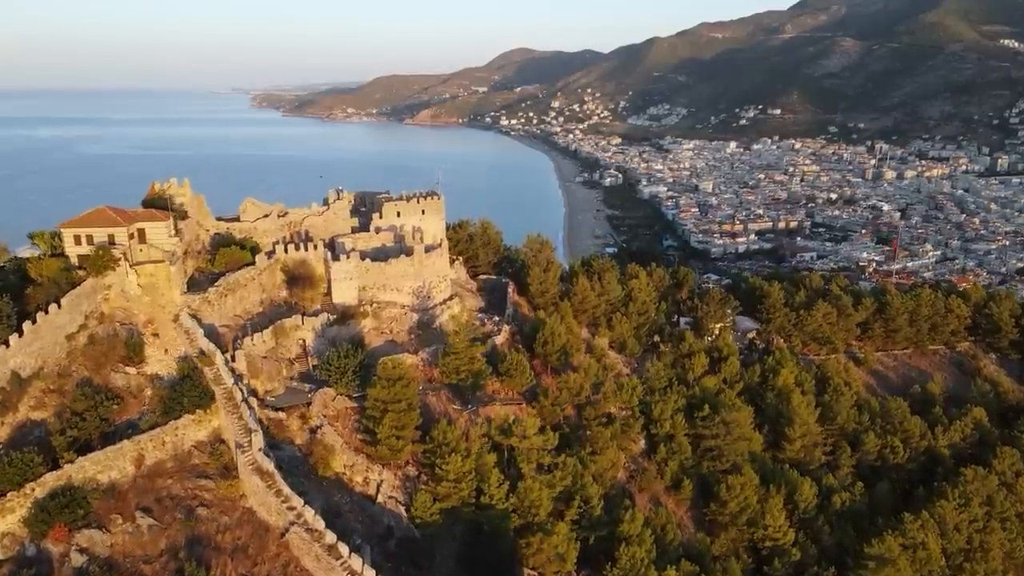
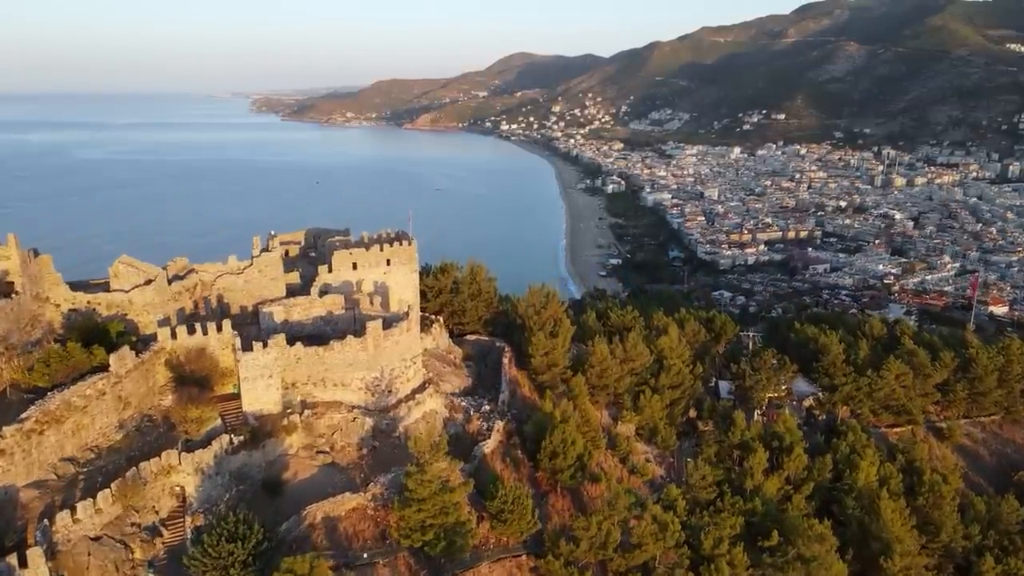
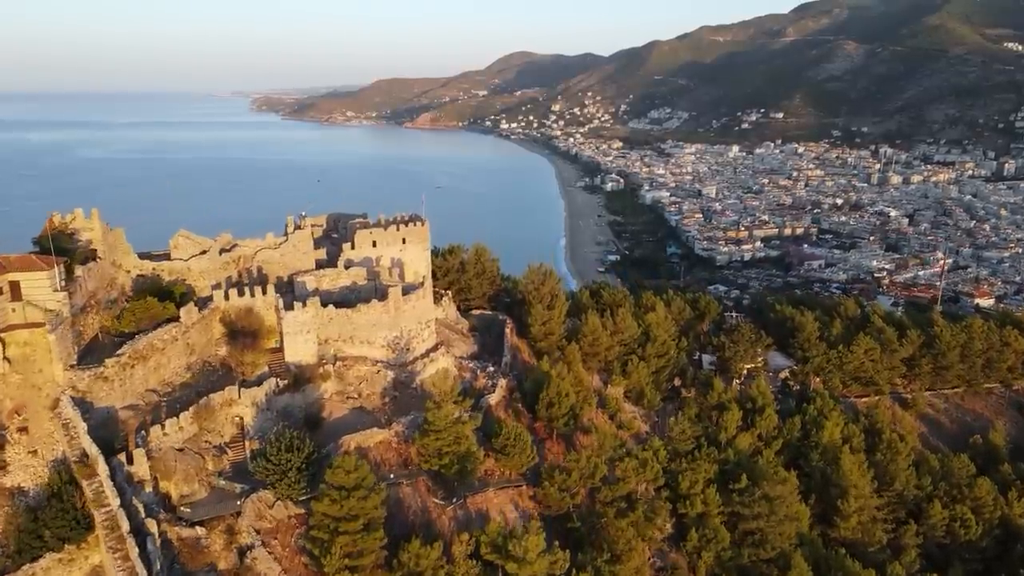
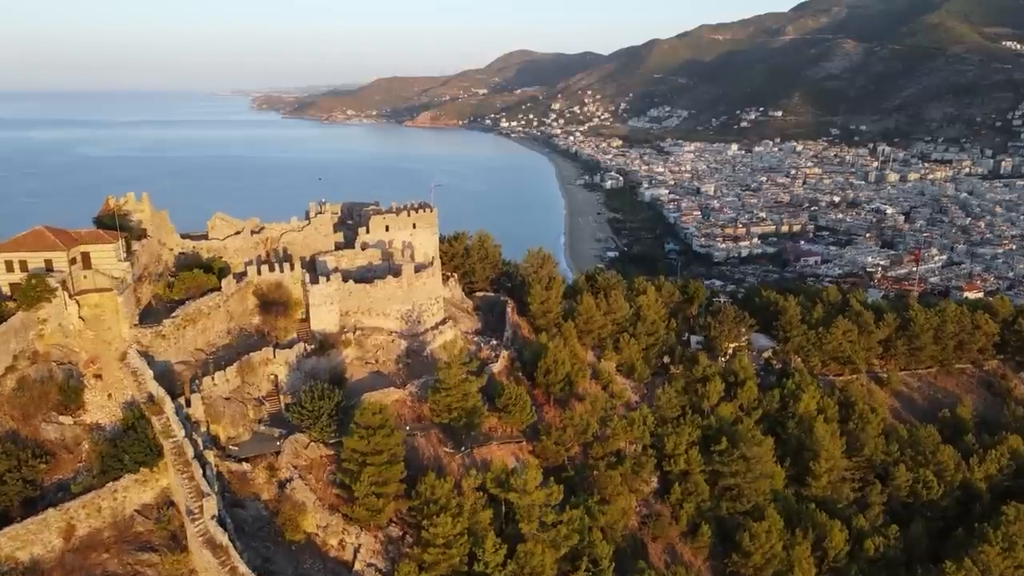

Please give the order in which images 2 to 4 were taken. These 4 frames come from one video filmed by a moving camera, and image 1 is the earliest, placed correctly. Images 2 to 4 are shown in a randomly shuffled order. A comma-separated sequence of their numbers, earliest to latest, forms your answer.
4, 3, 2
